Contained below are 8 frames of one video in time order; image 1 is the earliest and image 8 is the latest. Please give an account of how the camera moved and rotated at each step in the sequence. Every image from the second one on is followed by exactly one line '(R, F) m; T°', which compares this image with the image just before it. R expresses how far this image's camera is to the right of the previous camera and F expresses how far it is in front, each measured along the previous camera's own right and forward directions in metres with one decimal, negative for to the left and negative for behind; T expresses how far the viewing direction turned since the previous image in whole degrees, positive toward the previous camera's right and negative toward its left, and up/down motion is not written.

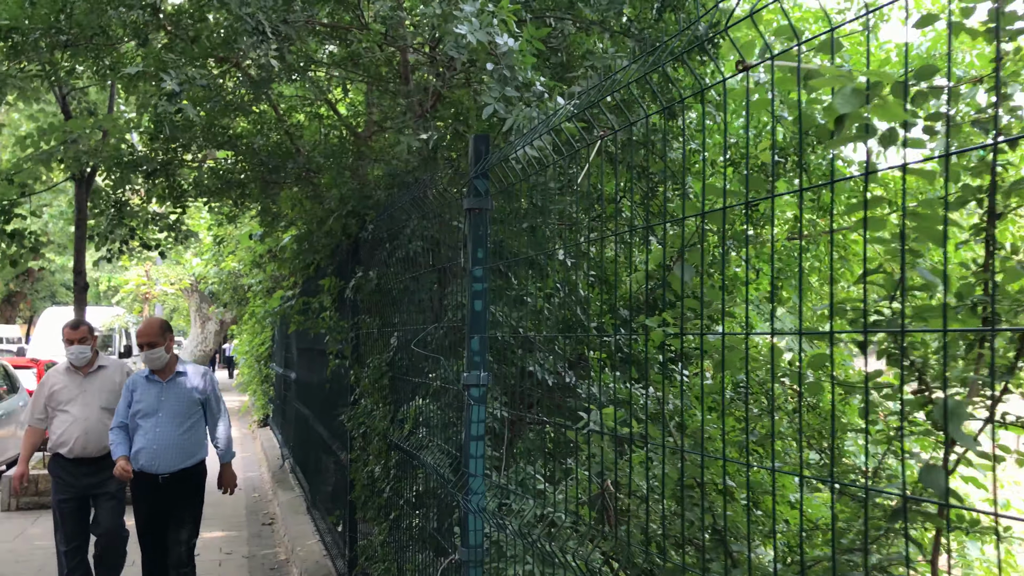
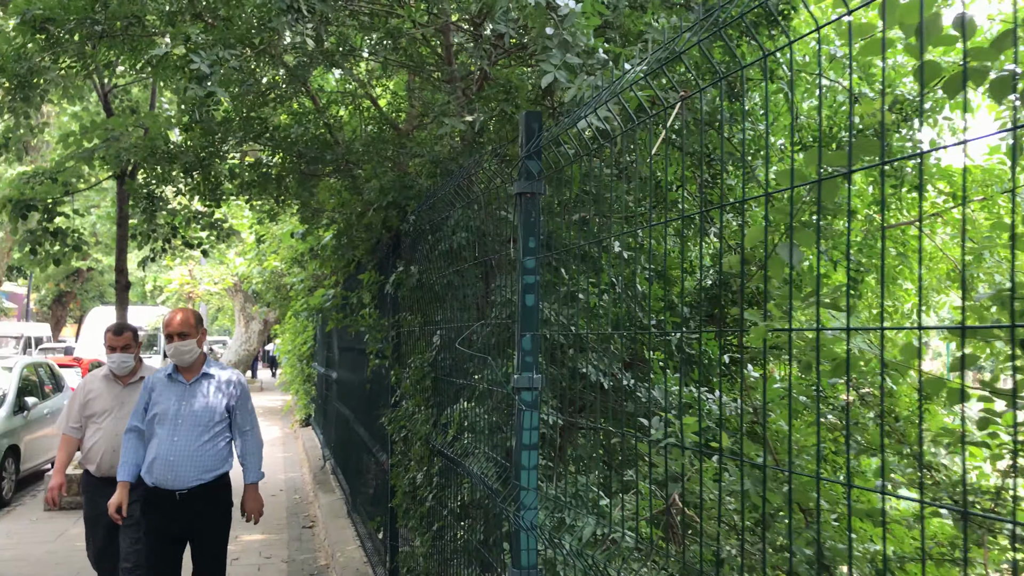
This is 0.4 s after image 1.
(0.0, +0.2) m; -3°
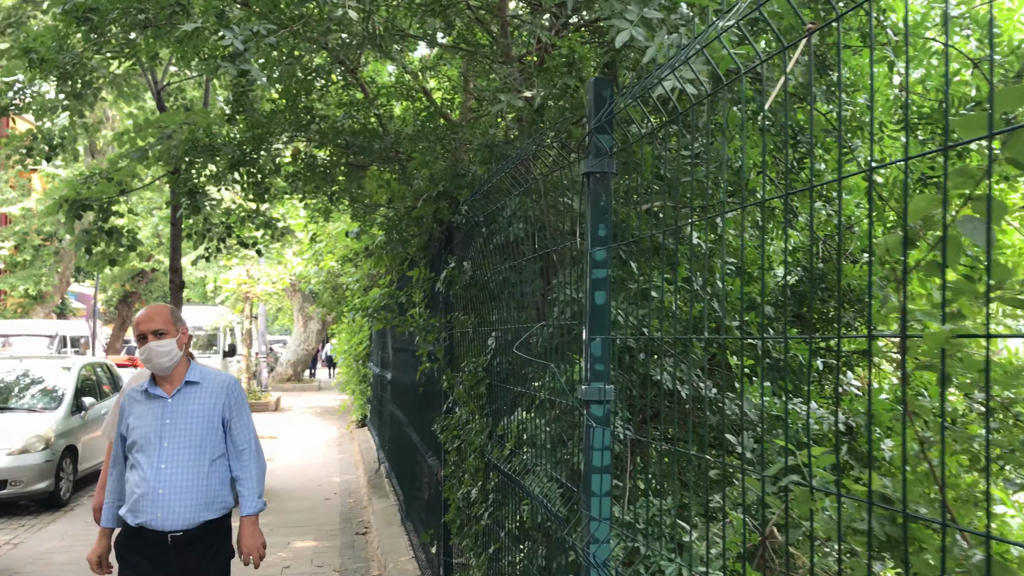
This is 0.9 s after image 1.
(0.0, +0.3) m; -4°
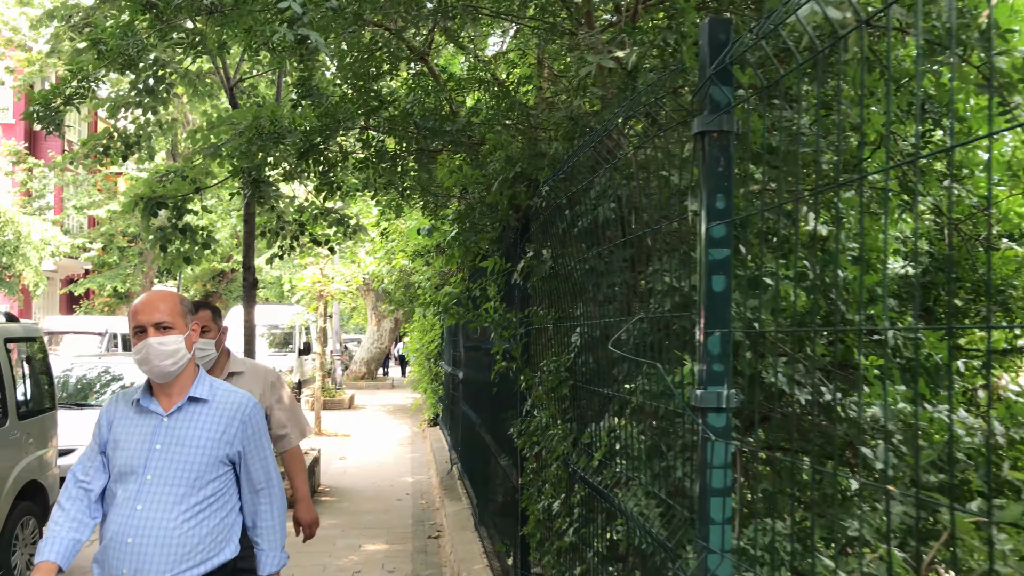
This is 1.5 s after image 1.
(-0.1, +0.3) m; -5°
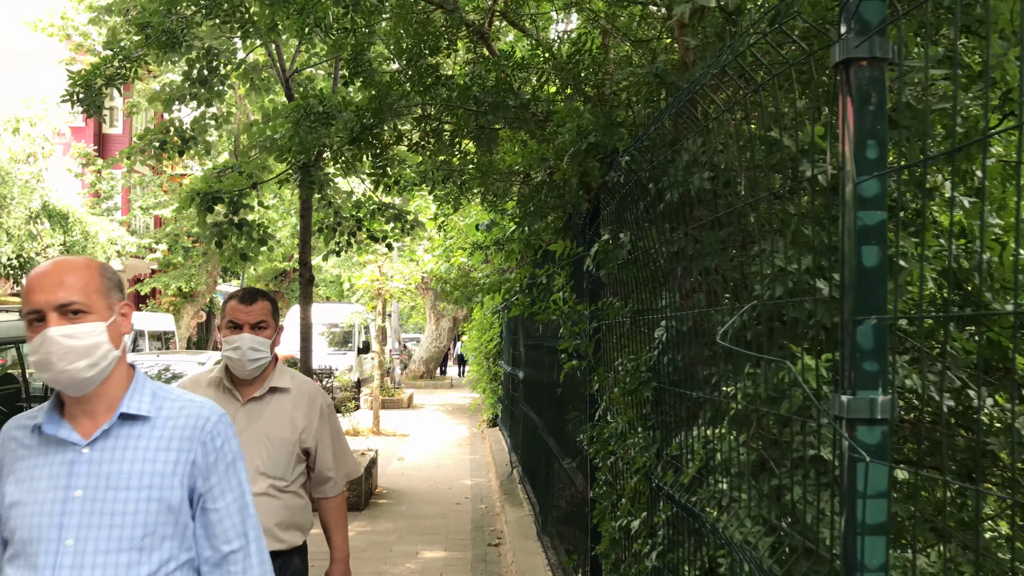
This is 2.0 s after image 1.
(0.0, +0.3) m; -4°
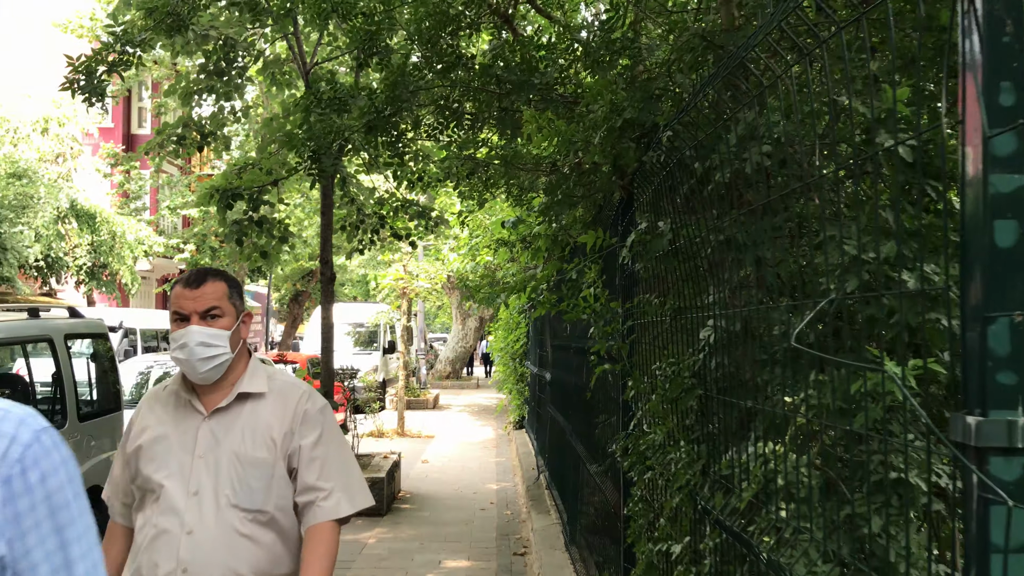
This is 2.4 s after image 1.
(0.0, +0.3) m; -2°
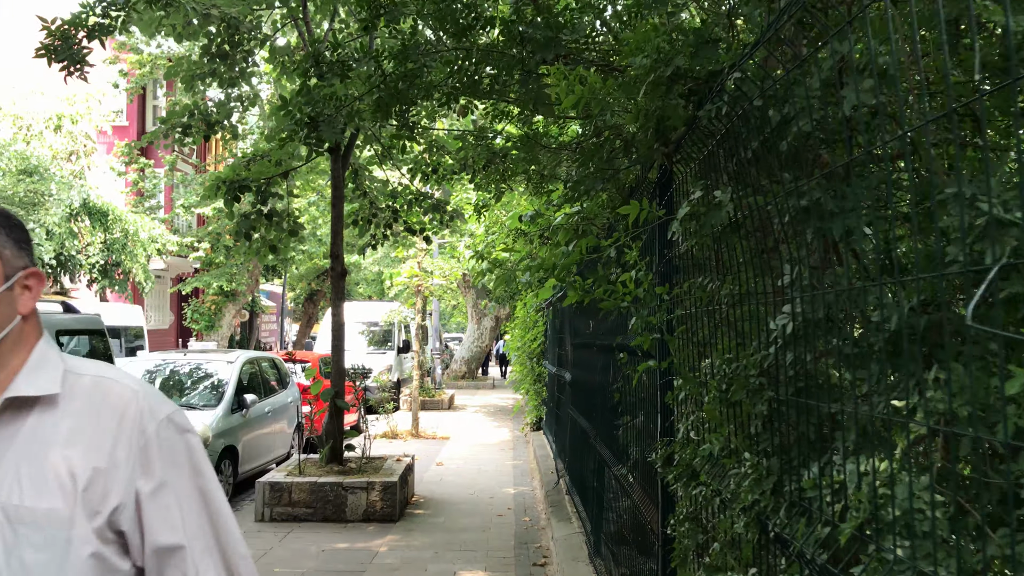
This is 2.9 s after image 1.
(0.0, +0.4) m; -1°
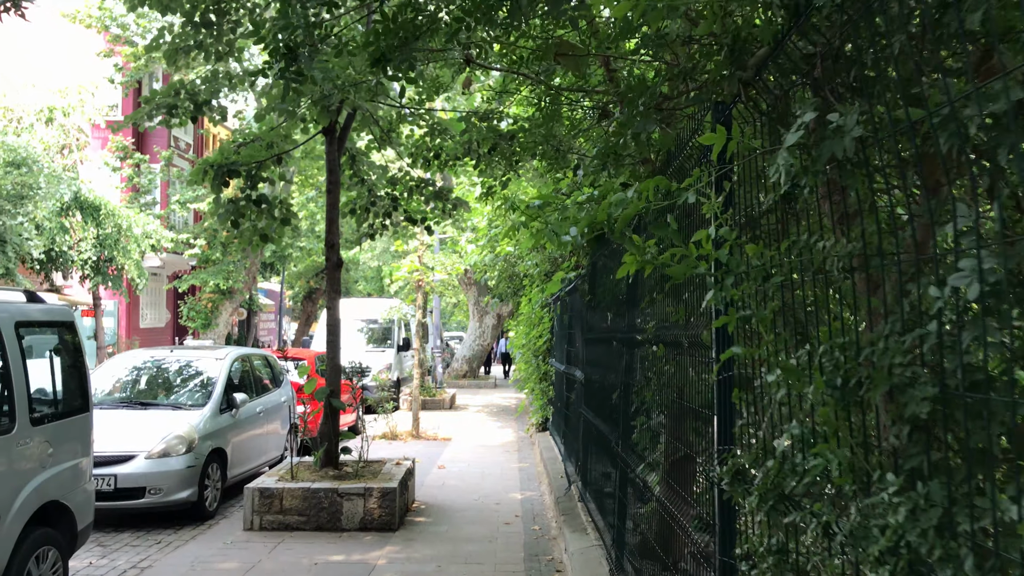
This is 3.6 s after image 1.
(-0.1, +0.5) m; 0°
